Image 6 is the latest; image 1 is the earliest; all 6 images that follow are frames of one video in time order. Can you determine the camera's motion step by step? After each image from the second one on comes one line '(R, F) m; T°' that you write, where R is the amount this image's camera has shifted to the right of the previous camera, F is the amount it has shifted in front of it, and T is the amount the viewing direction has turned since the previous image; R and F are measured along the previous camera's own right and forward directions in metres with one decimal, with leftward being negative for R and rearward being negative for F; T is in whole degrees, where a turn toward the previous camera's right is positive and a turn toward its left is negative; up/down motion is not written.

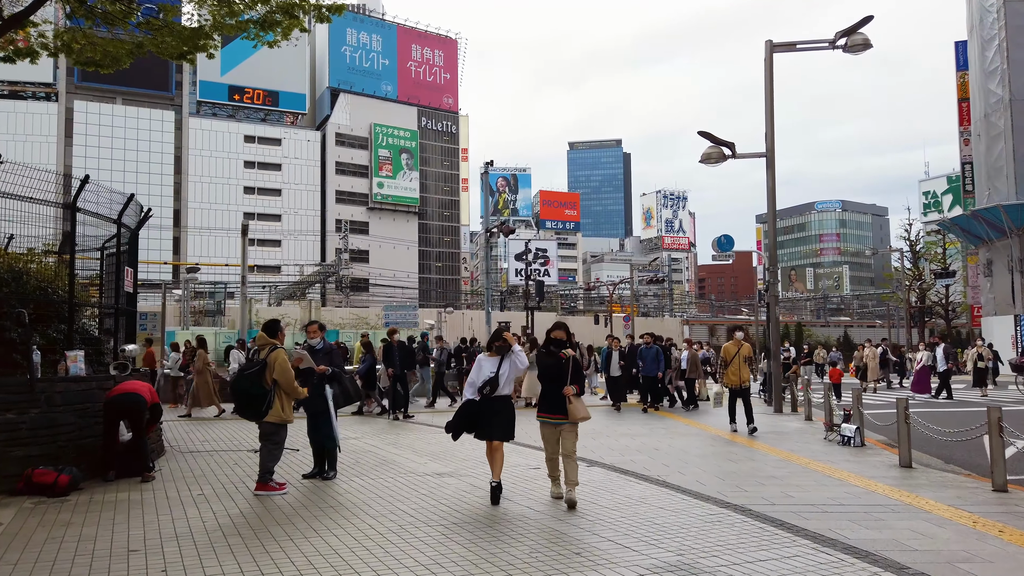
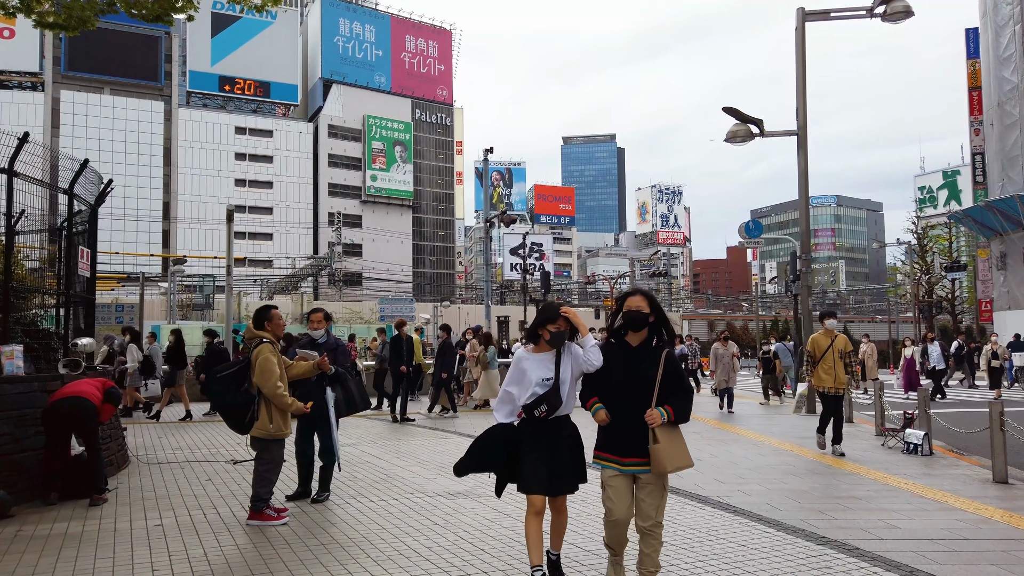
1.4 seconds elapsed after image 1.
(-0.3, +1.4) m; +1°
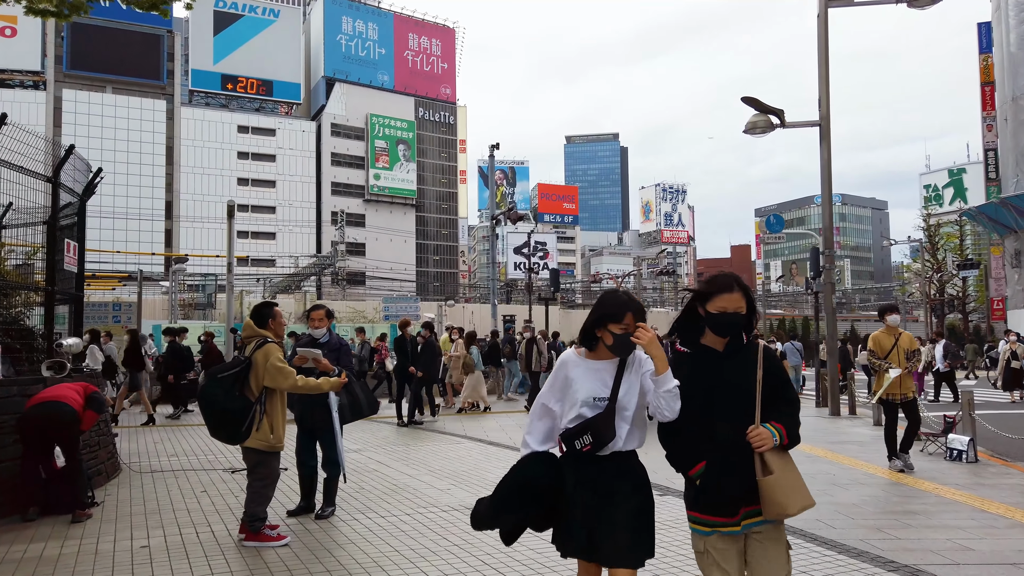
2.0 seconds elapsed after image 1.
(-0.2, +0.6) m; 0°
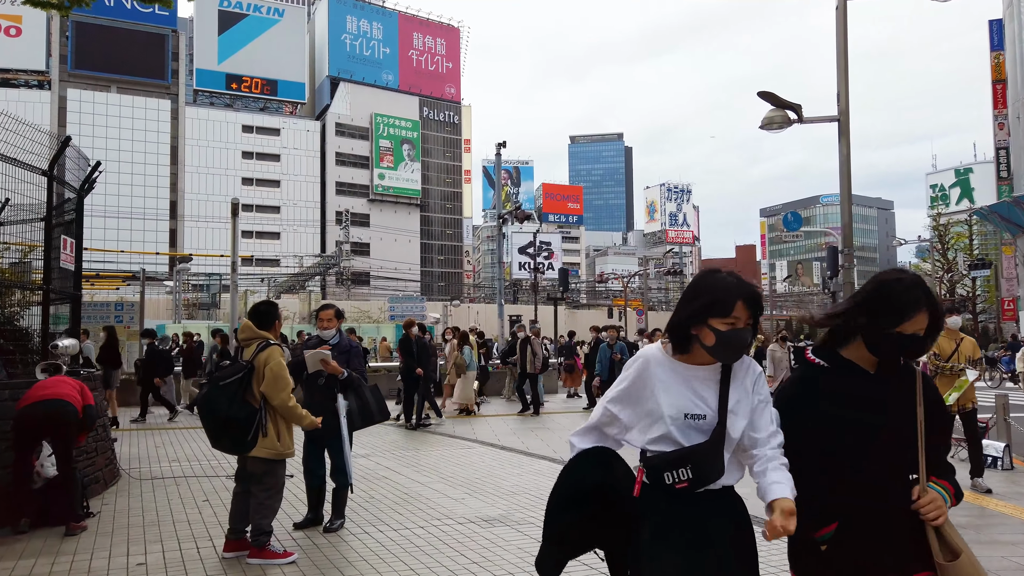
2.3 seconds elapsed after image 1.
(-0.1, +0.4) m; 0°
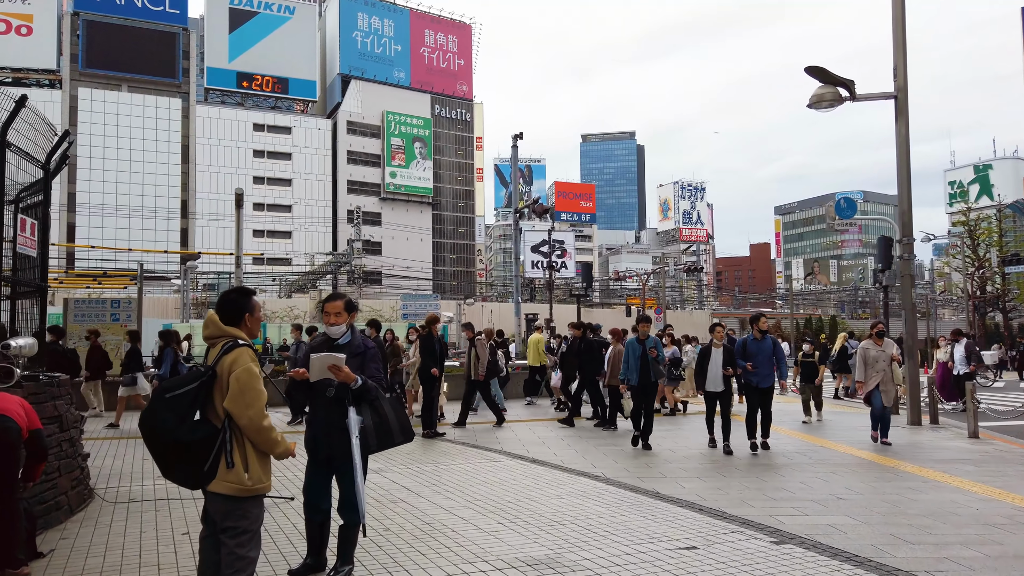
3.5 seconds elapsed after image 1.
(-0.2, +1.2) m; -1°
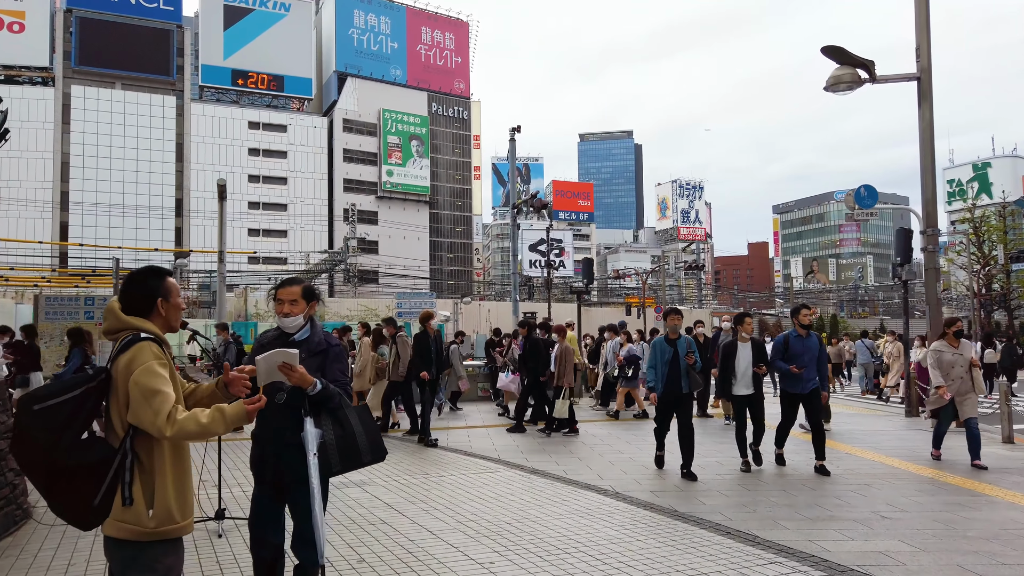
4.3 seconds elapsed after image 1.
(0.0, +0.8) m; 0°
